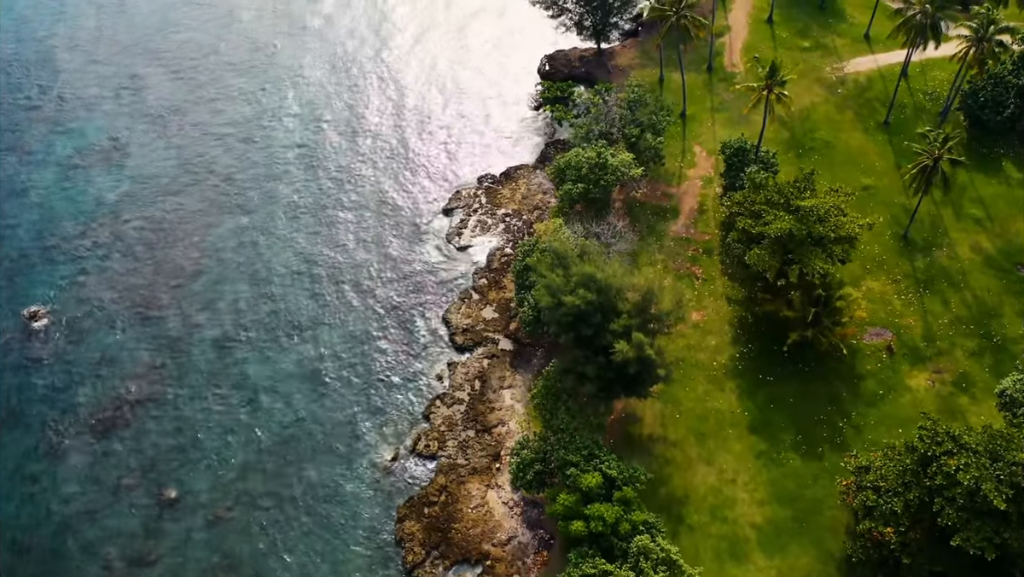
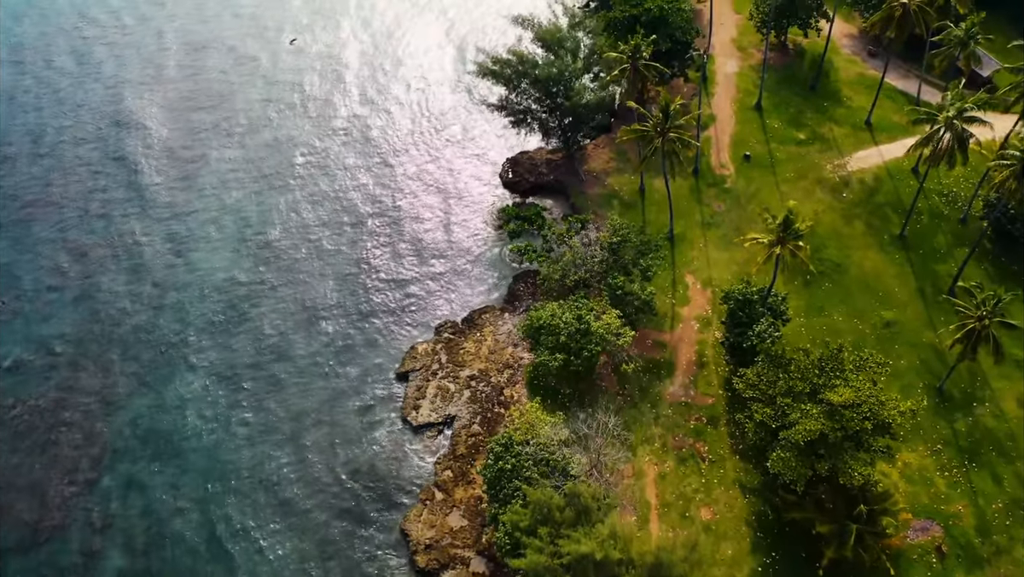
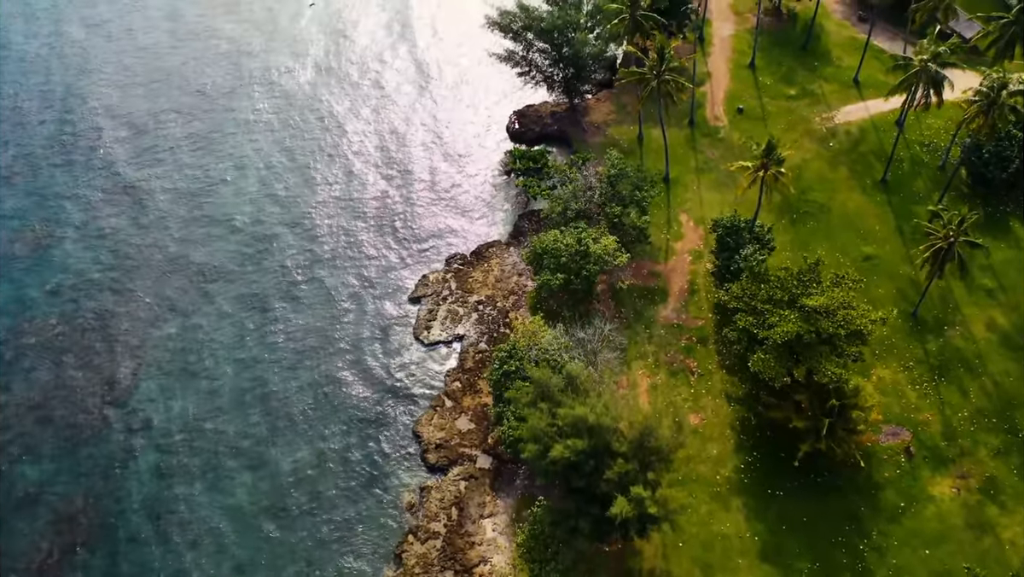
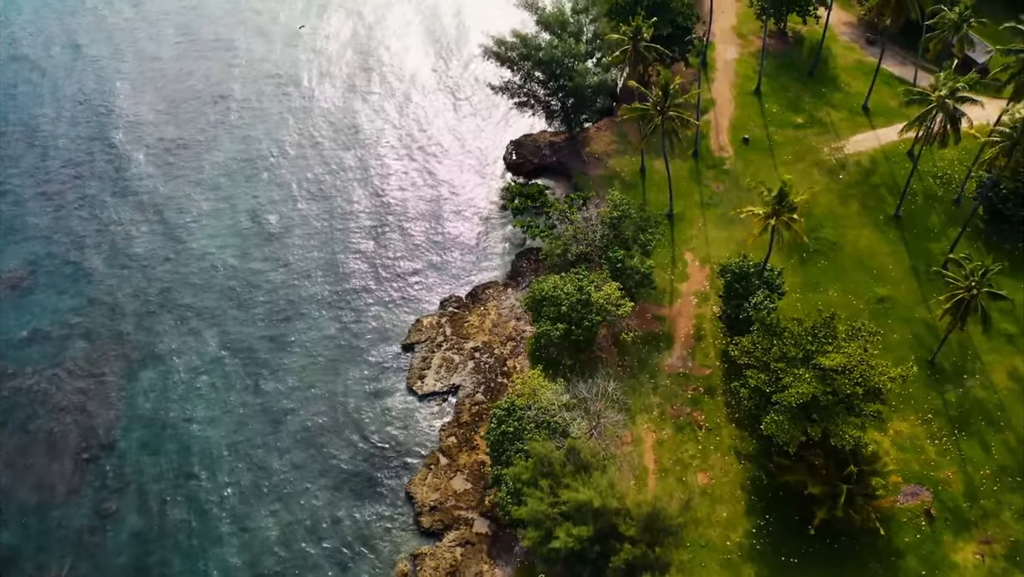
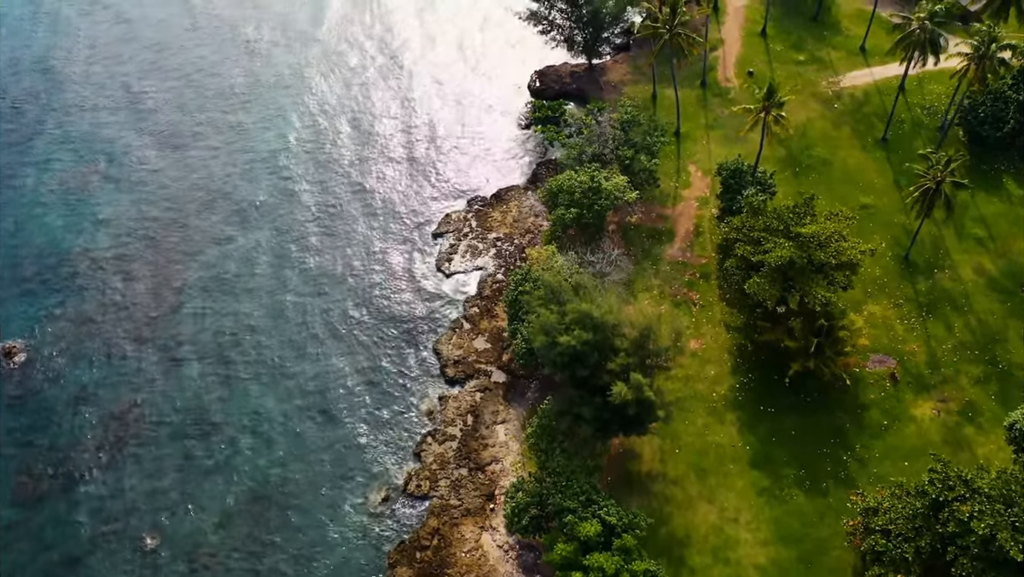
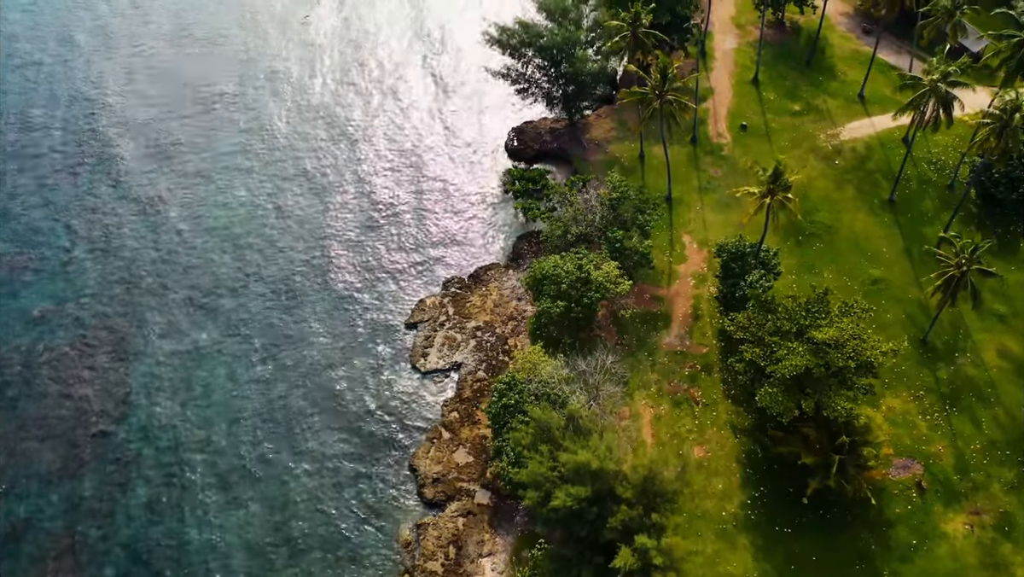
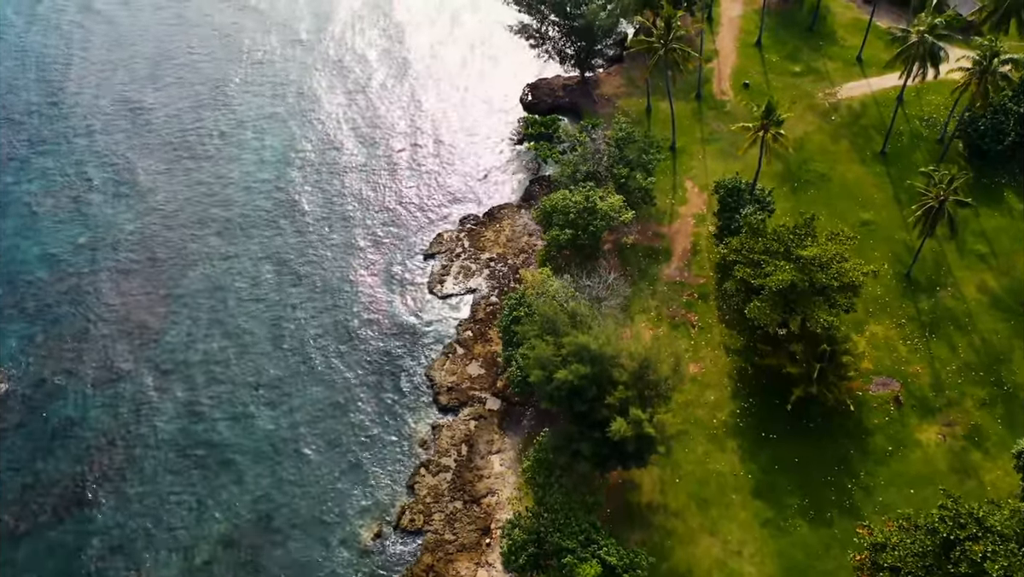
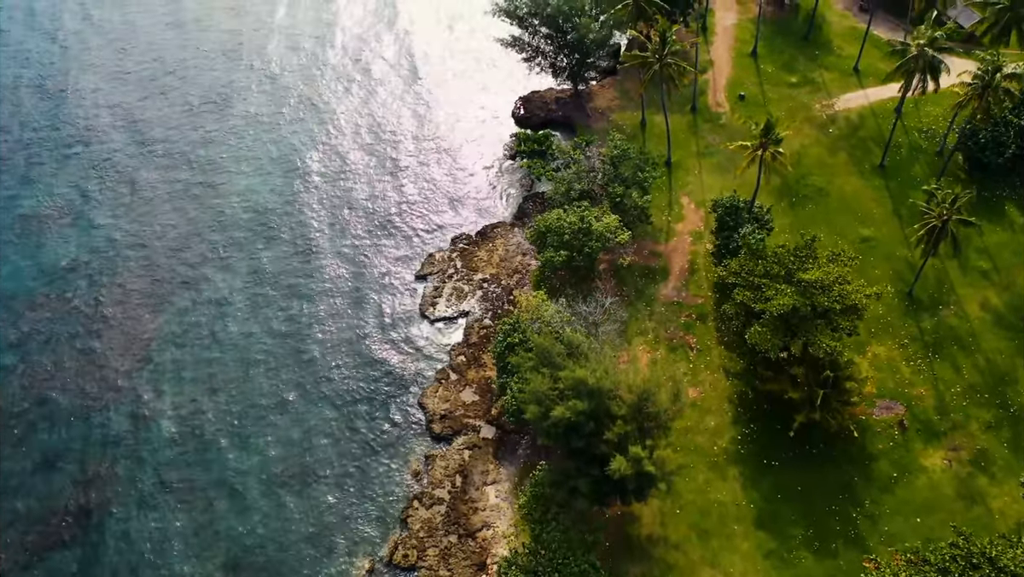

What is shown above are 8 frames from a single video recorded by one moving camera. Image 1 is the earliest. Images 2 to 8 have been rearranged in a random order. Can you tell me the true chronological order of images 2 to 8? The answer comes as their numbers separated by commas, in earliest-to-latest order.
5, 7, 8, 3, 6, 4, 2
